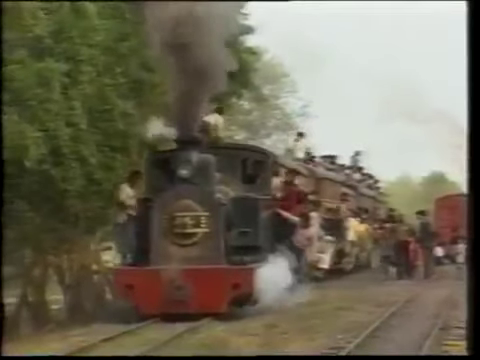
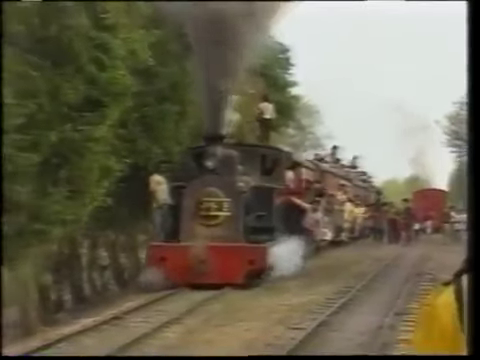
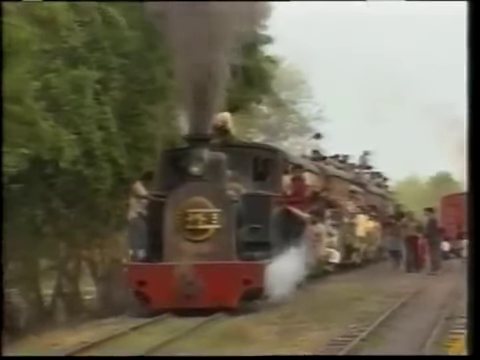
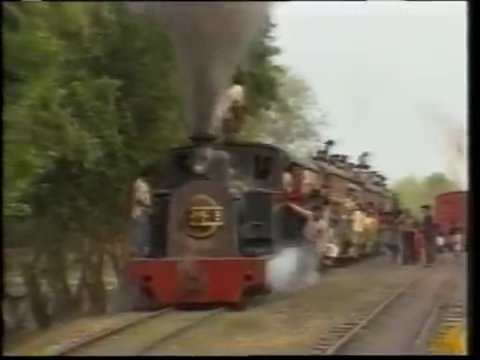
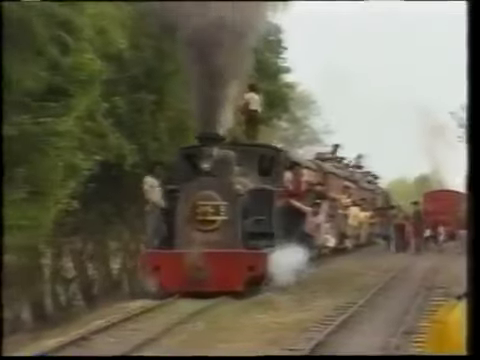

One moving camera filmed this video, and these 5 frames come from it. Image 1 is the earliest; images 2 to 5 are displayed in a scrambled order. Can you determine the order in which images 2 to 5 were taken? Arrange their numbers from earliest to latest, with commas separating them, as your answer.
3, 4, 5, 2
